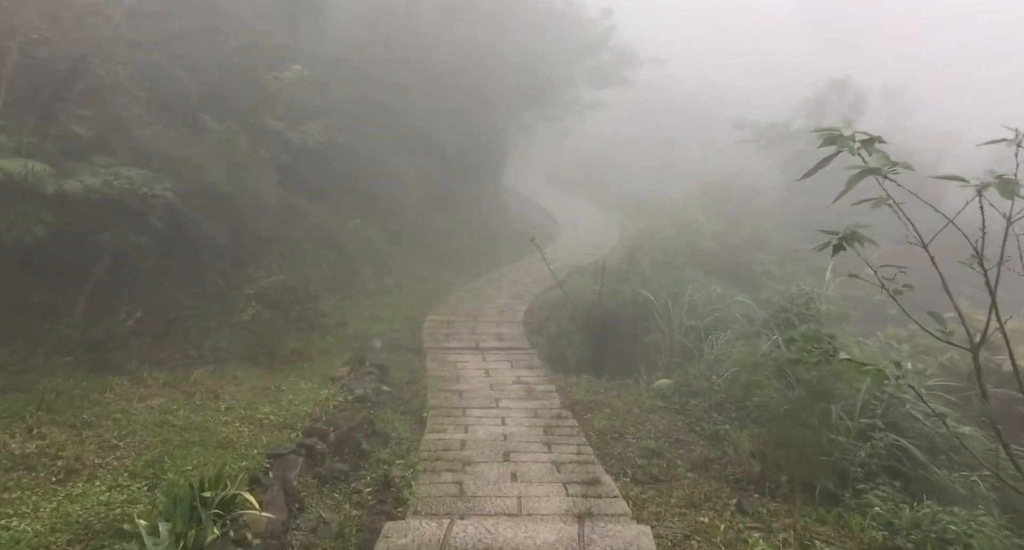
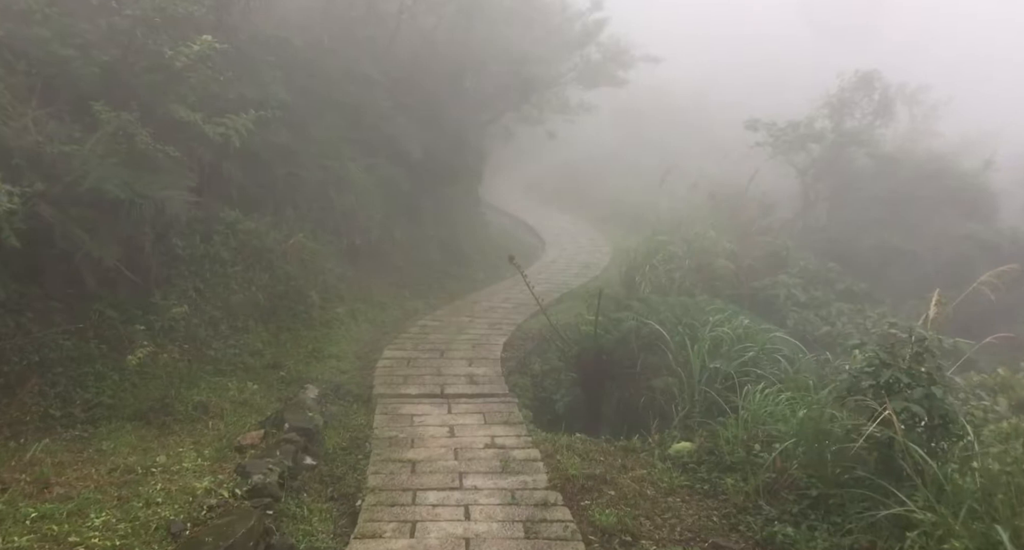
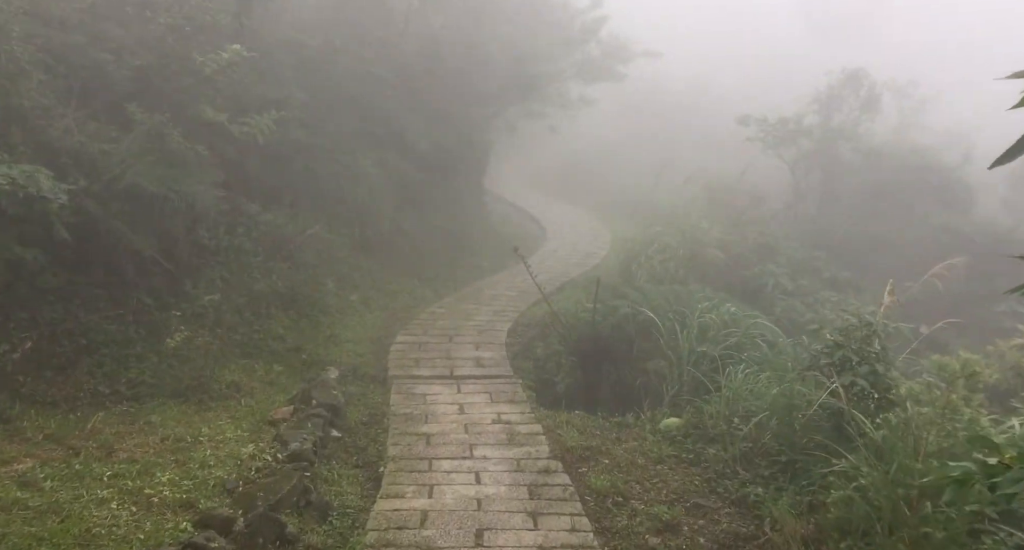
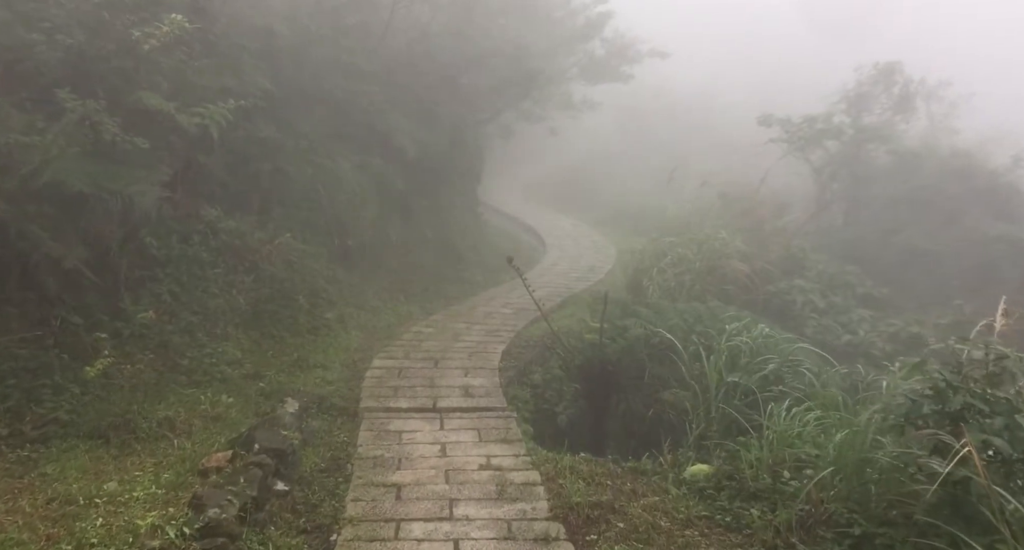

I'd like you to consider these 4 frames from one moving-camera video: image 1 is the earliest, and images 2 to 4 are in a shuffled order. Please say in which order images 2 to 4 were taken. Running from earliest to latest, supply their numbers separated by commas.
3, 2, 4
